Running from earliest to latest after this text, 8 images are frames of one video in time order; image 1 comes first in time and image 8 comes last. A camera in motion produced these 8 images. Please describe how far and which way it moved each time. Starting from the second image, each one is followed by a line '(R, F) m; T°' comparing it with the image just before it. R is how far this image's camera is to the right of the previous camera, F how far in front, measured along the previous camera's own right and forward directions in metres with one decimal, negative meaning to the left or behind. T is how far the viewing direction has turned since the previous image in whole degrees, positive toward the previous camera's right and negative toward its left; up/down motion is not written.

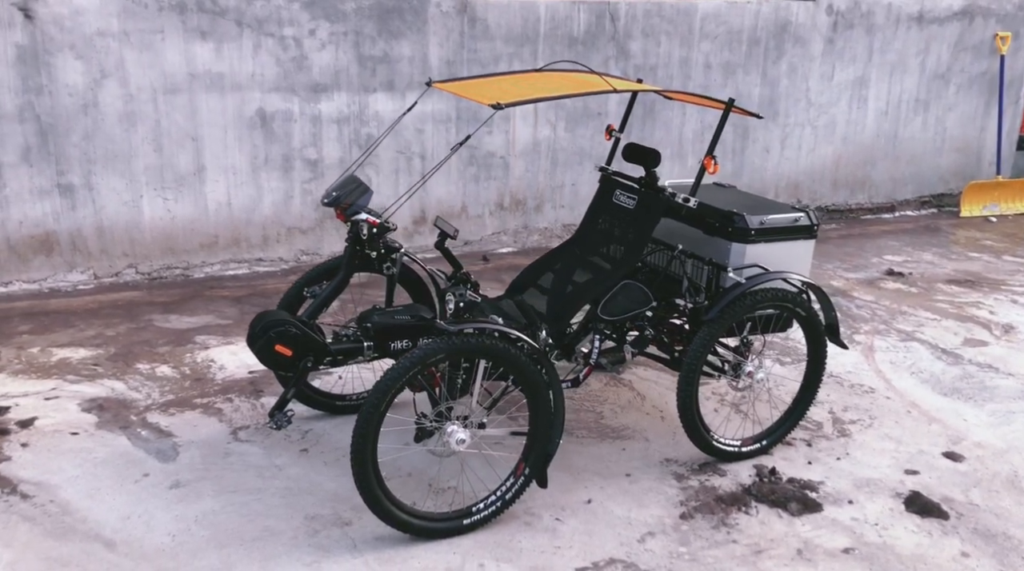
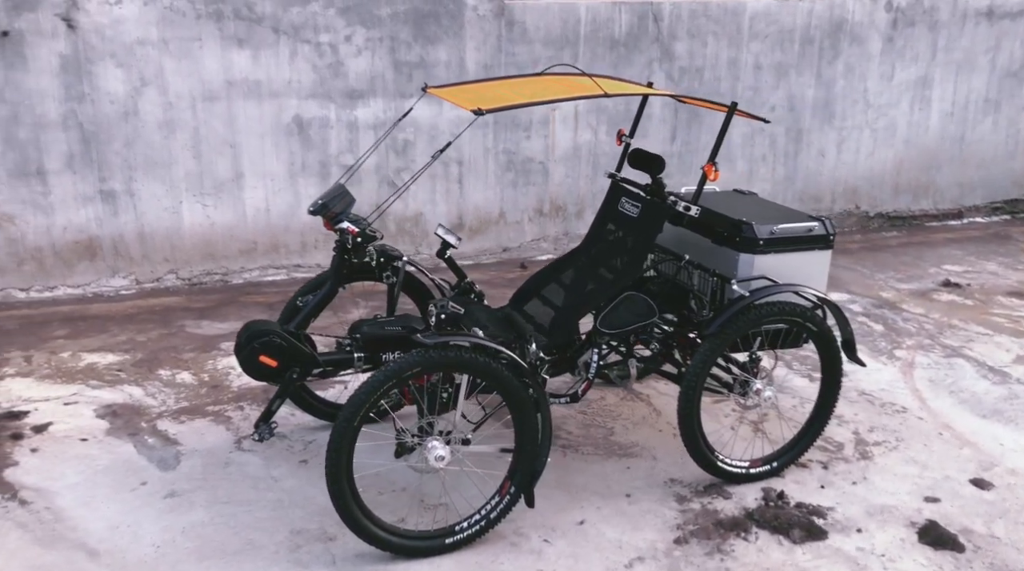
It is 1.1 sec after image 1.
(+0.3, +0.1) m; -5°
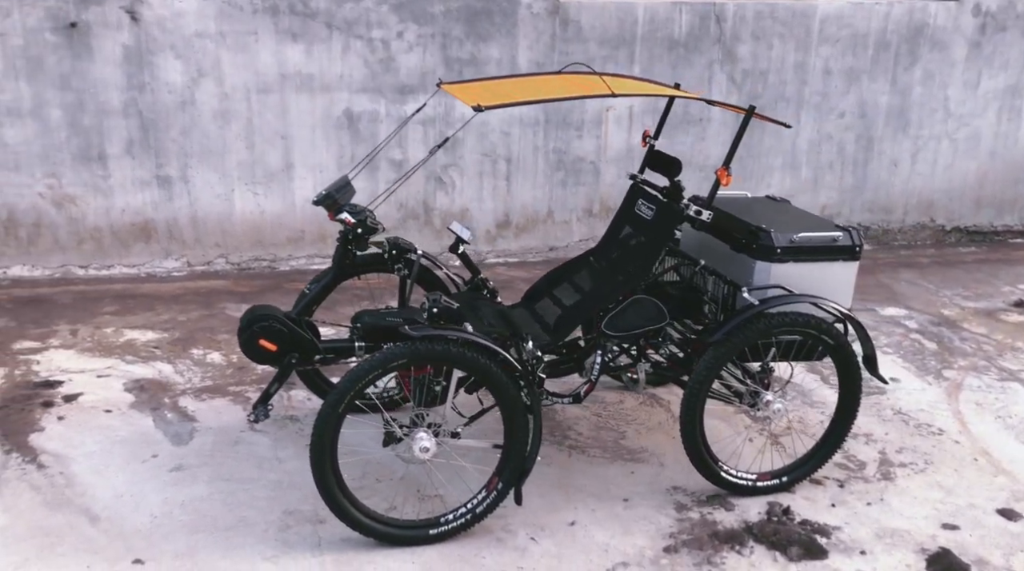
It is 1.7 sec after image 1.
(+0.3, +0.1) m; -6°
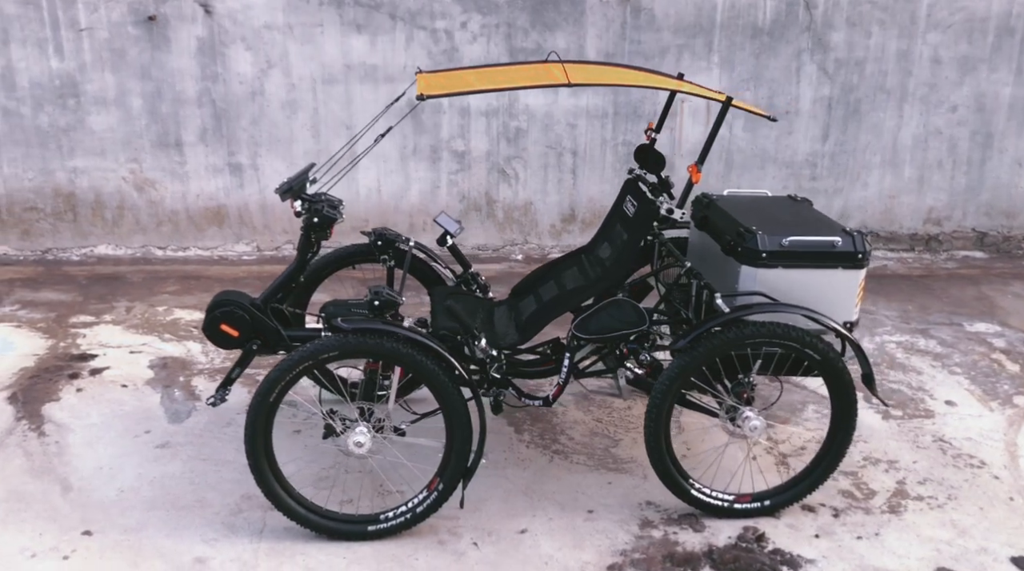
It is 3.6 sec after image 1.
(+0.7, +0.2) m; -10°
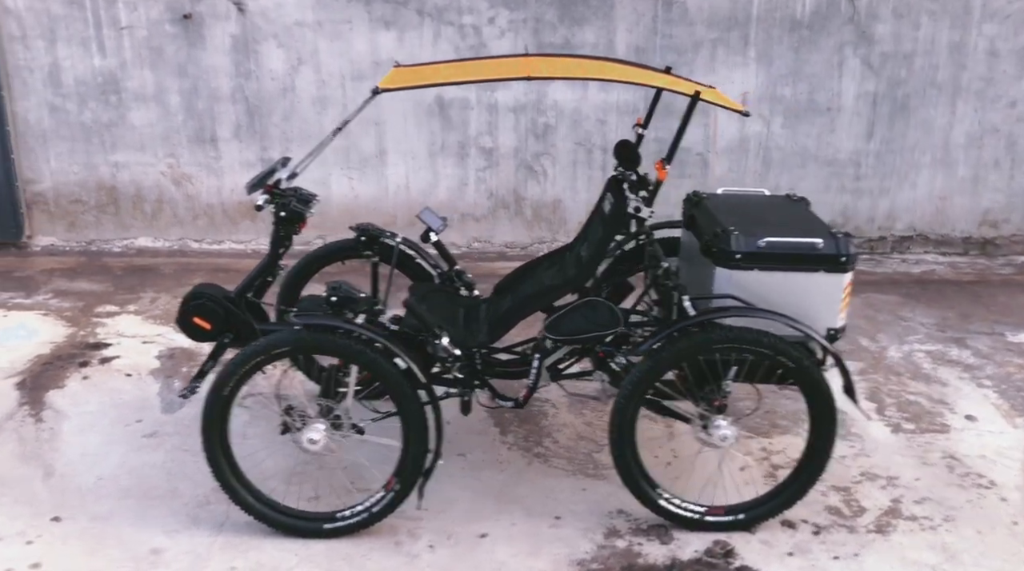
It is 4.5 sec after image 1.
(+0.4, +0.1) m; -6°
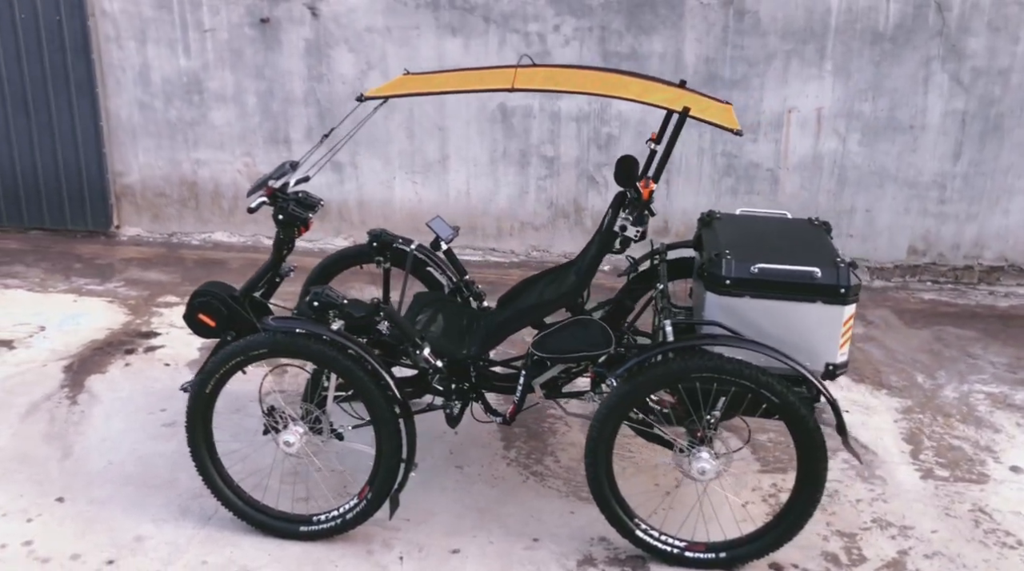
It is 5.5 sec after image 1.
(+0.4, +0.1) m; -8°
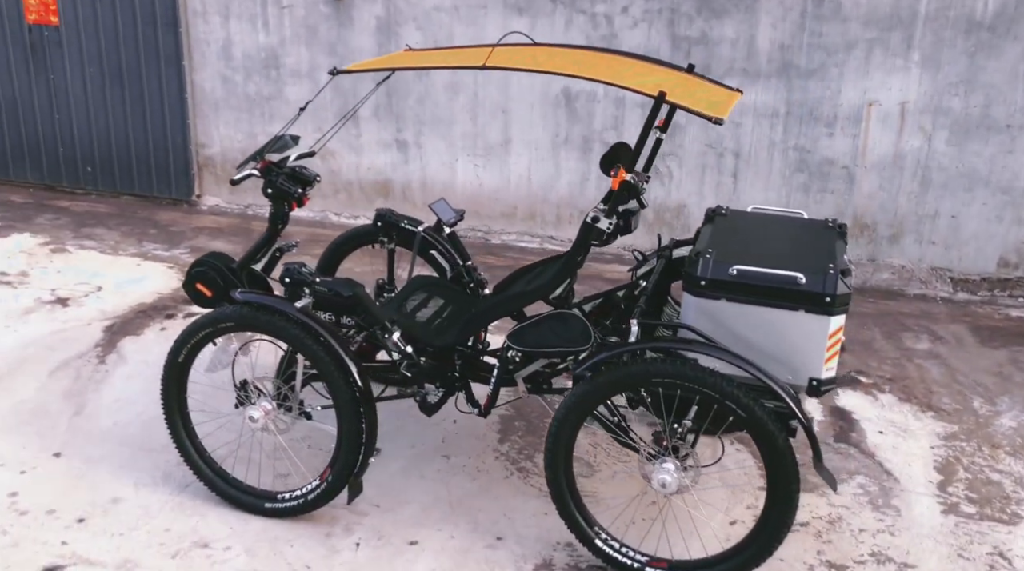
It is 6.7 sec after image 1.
(+0.5, +0.2) m; -8°
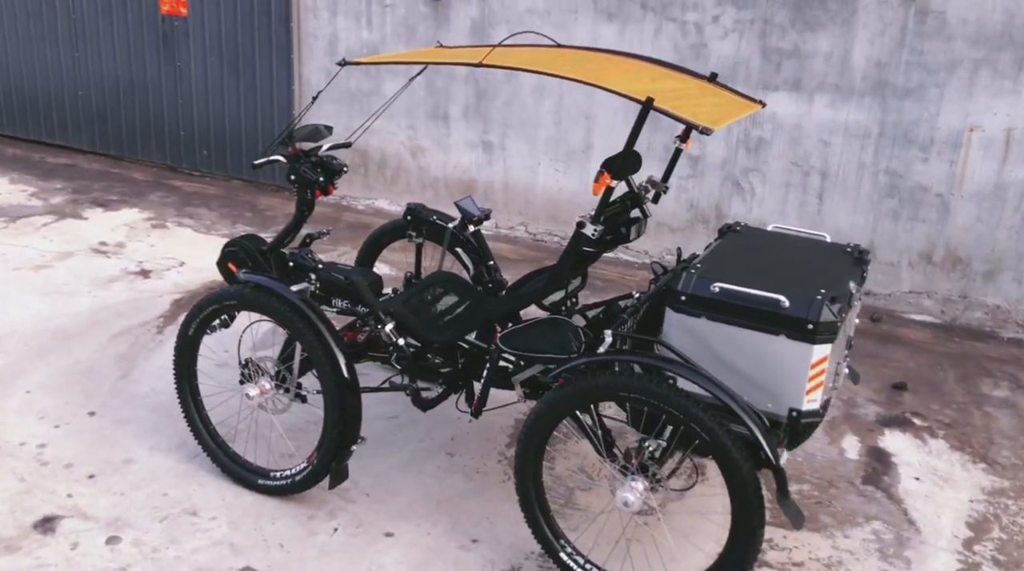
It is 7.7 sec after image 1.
(+0.4, +0.1) m; -9°
